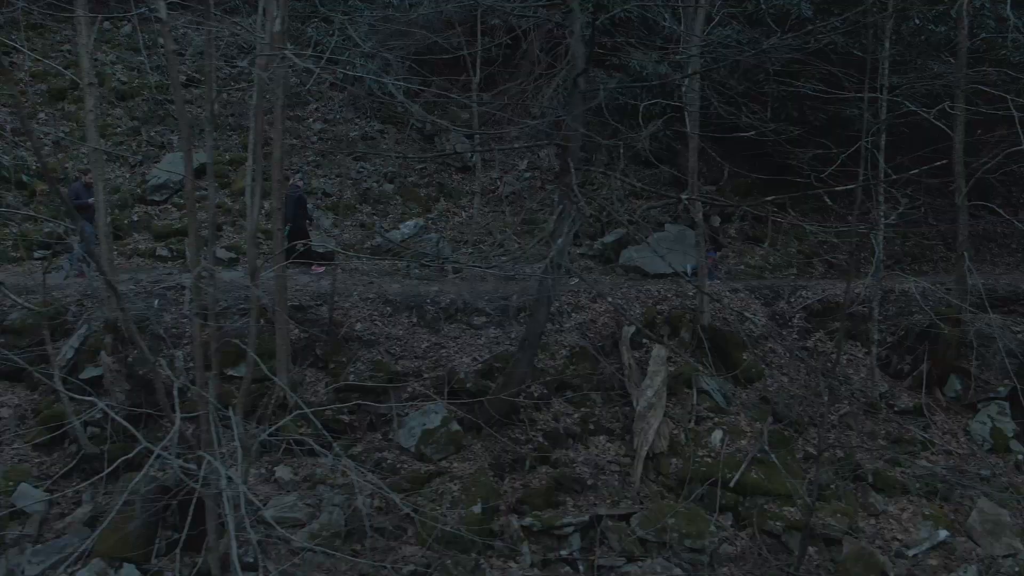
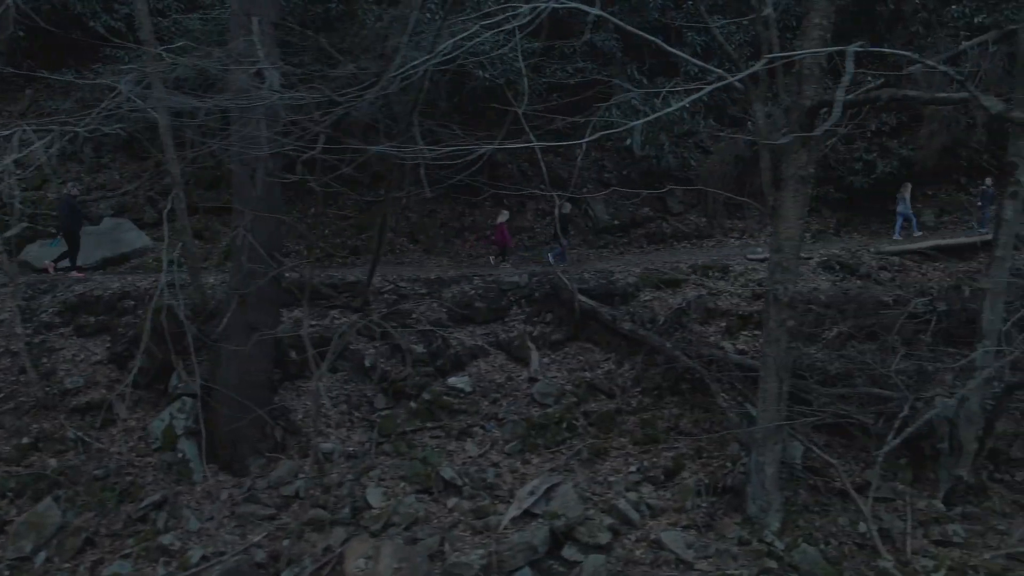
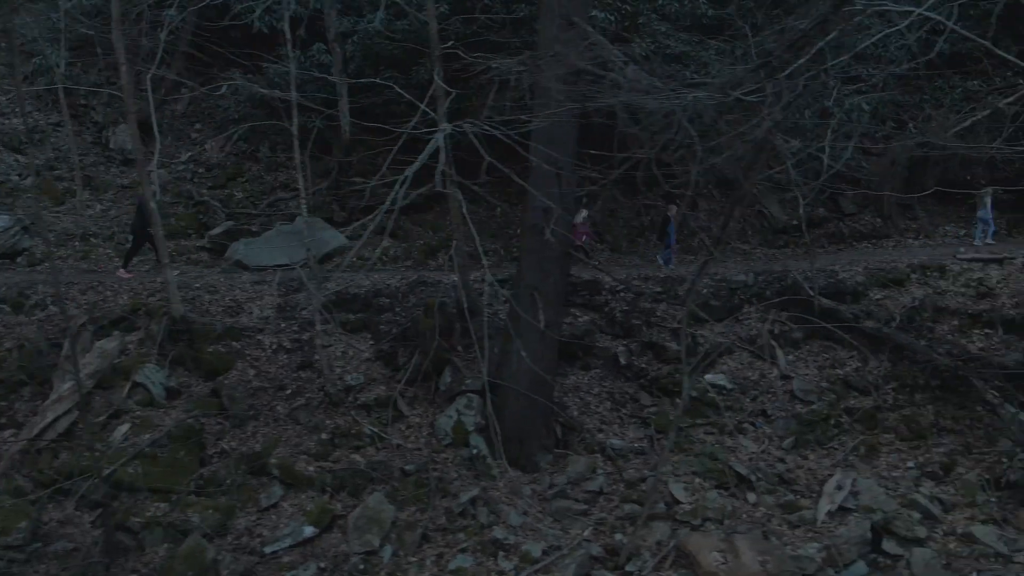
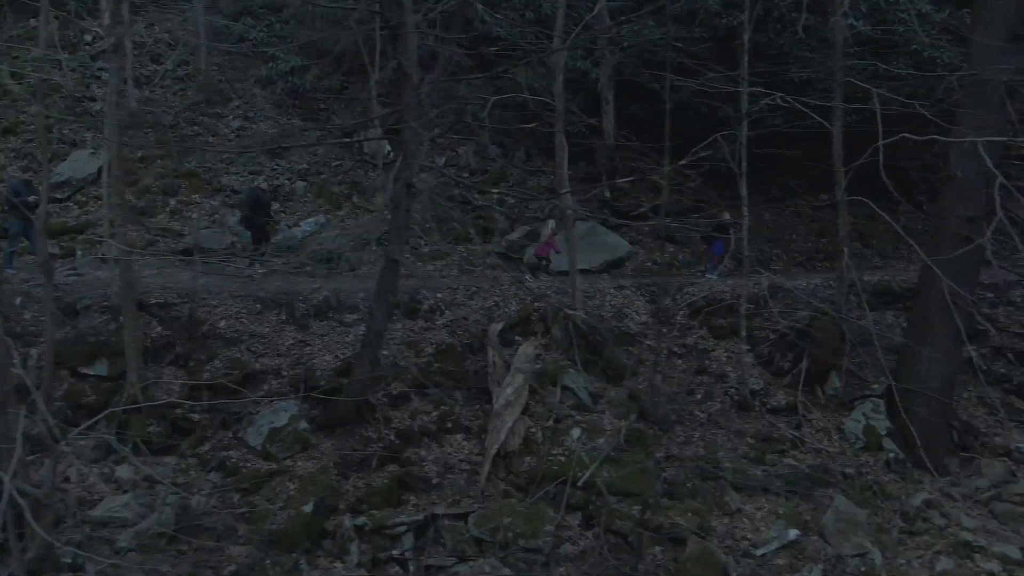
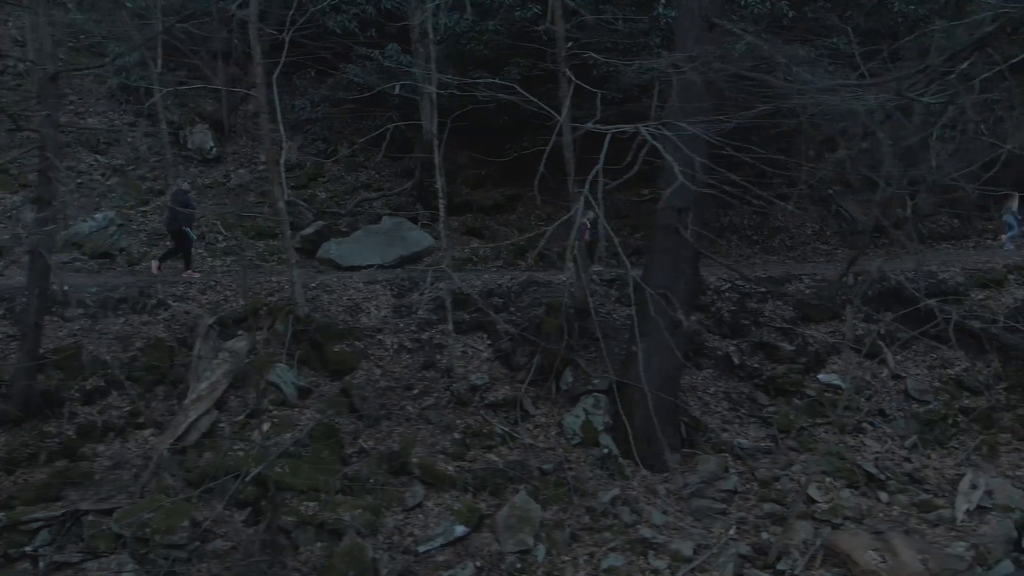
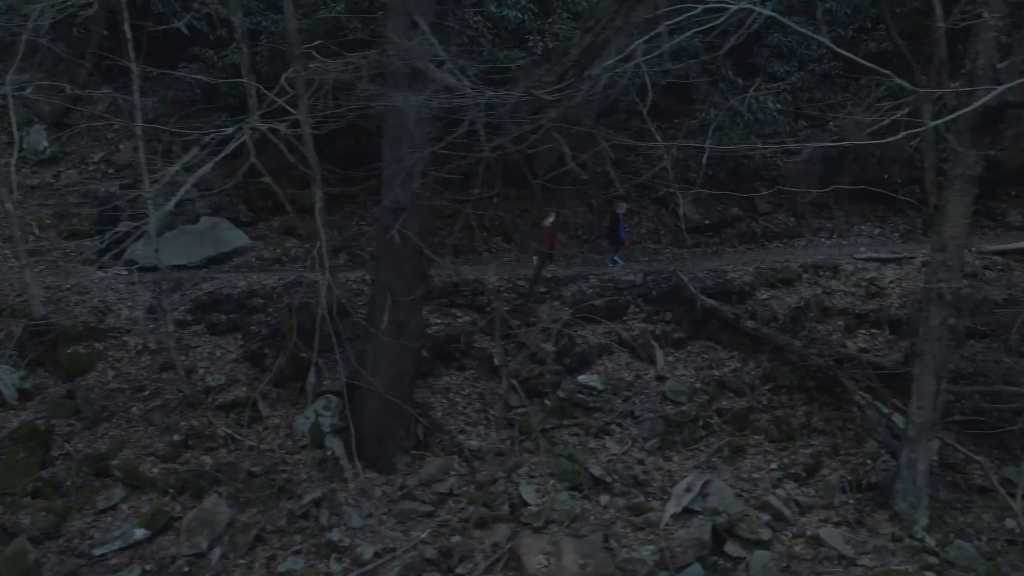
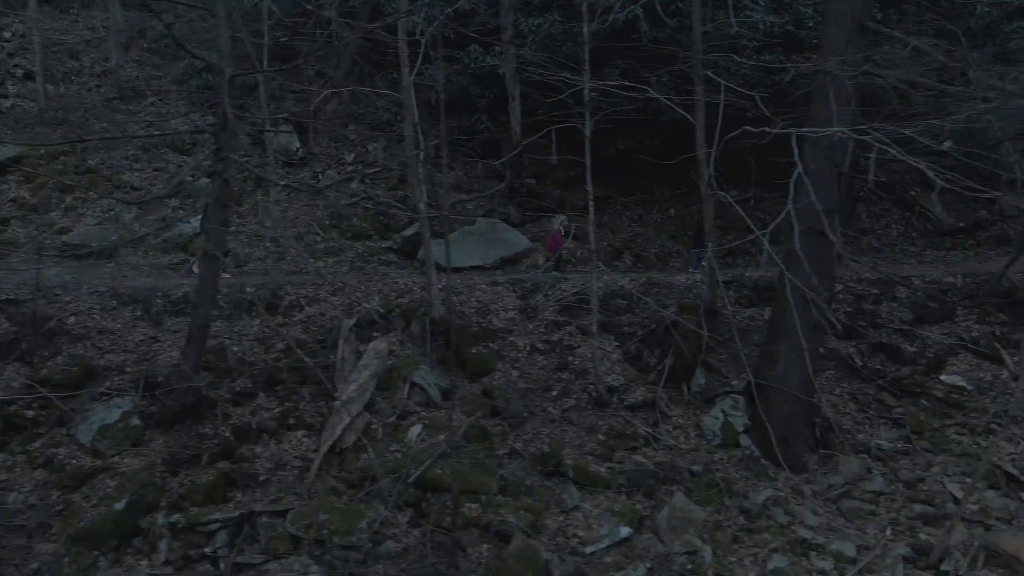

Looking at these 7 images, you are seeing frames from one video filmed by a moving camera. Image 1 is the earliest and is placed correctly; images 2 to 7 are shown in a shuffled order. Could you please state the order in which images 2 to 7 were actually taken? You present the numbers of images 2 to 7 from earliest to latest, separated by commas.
4, 7, 5, 3, 6, 2
